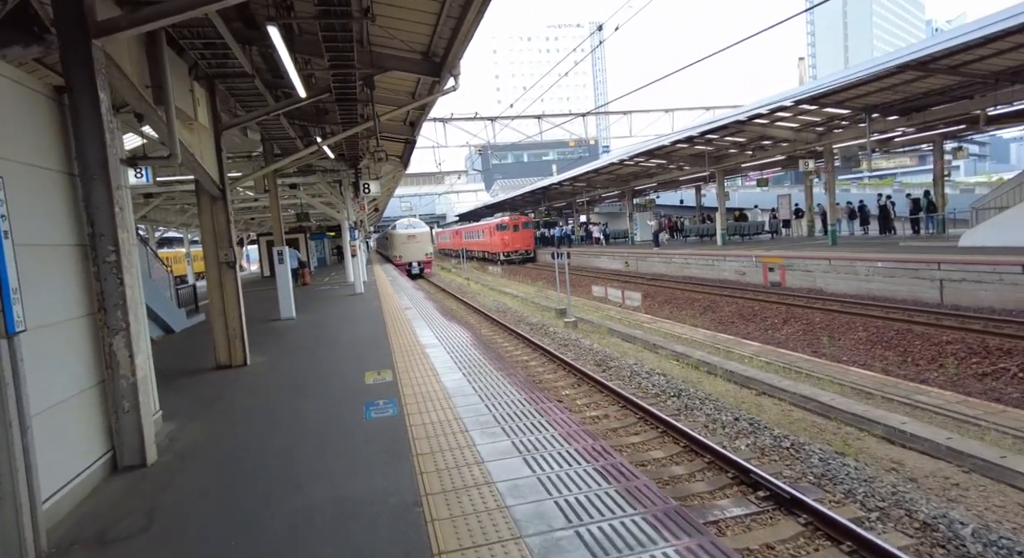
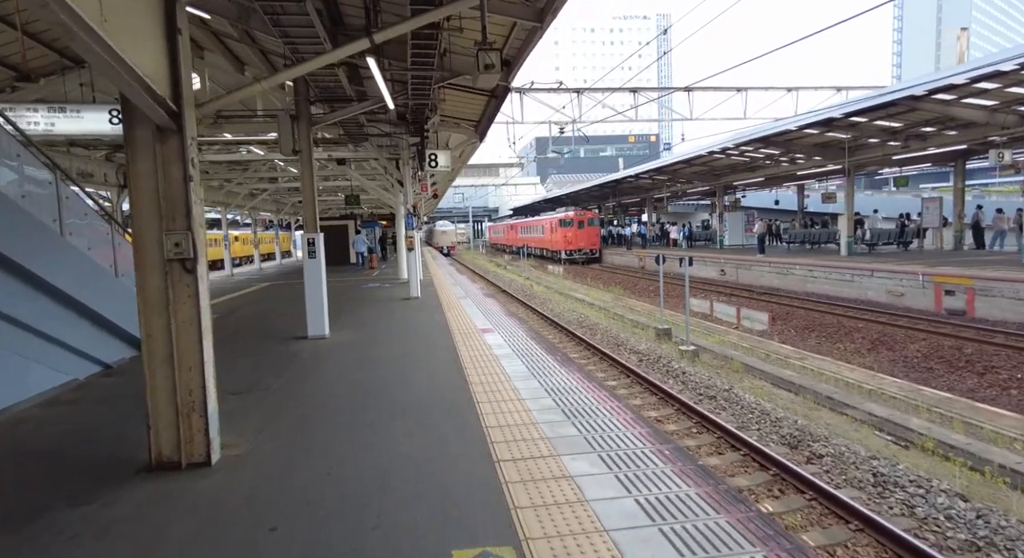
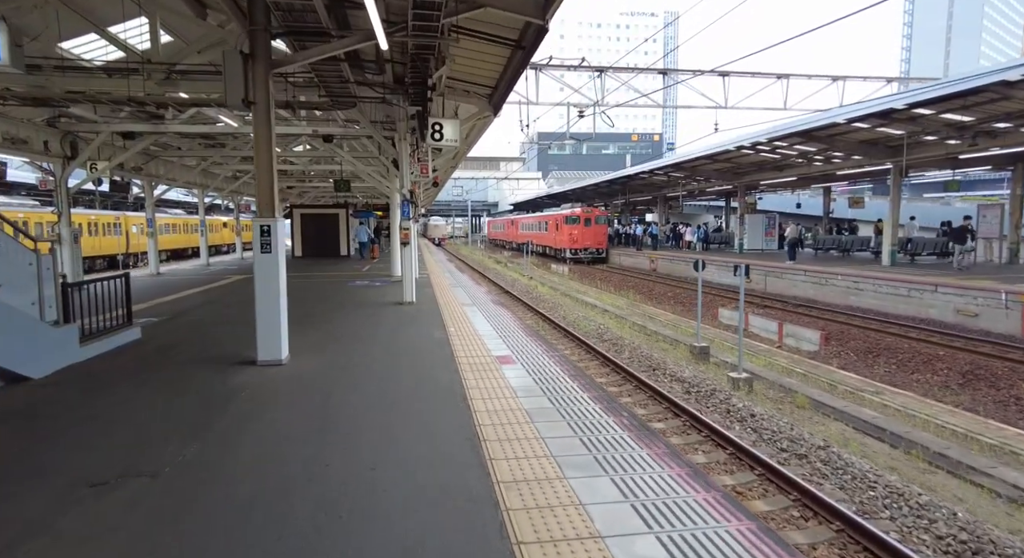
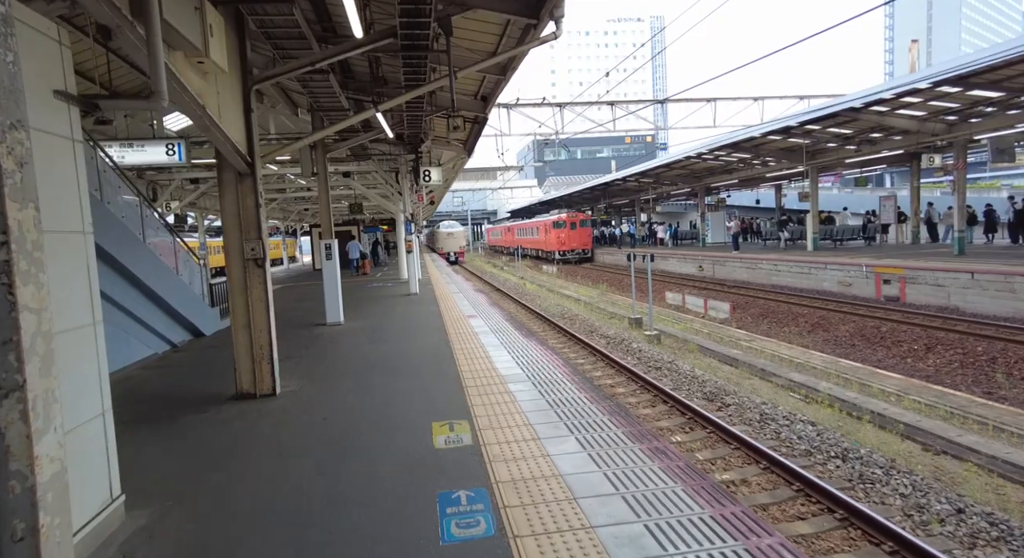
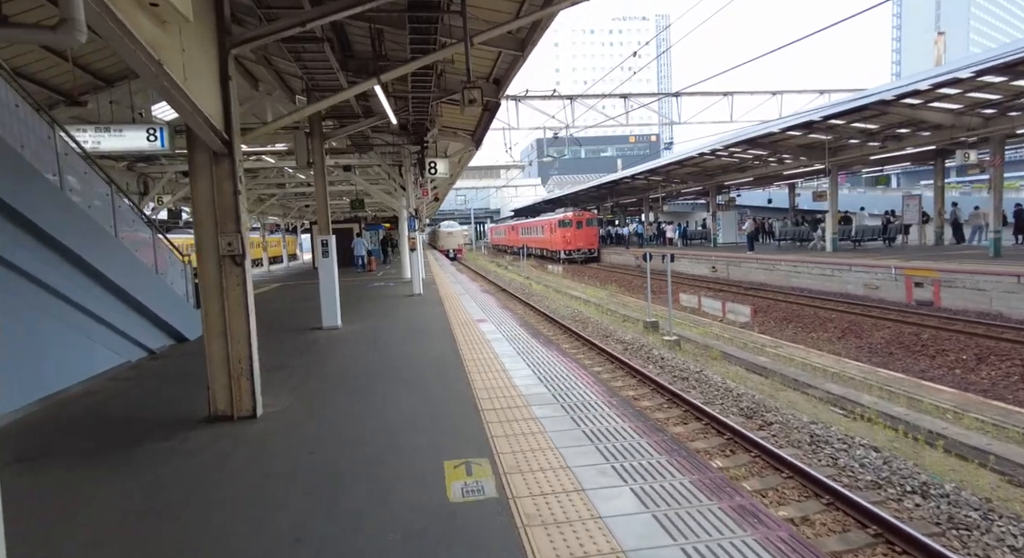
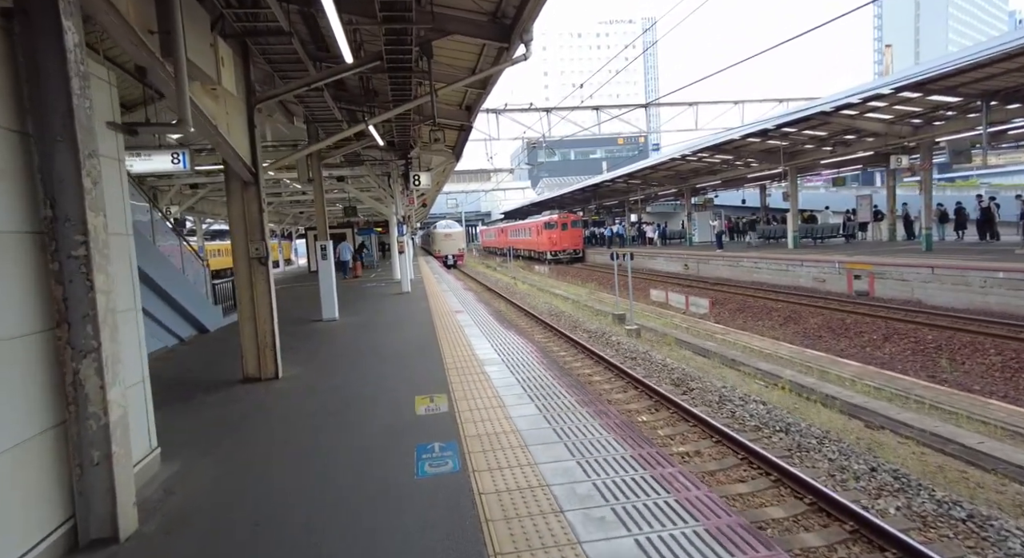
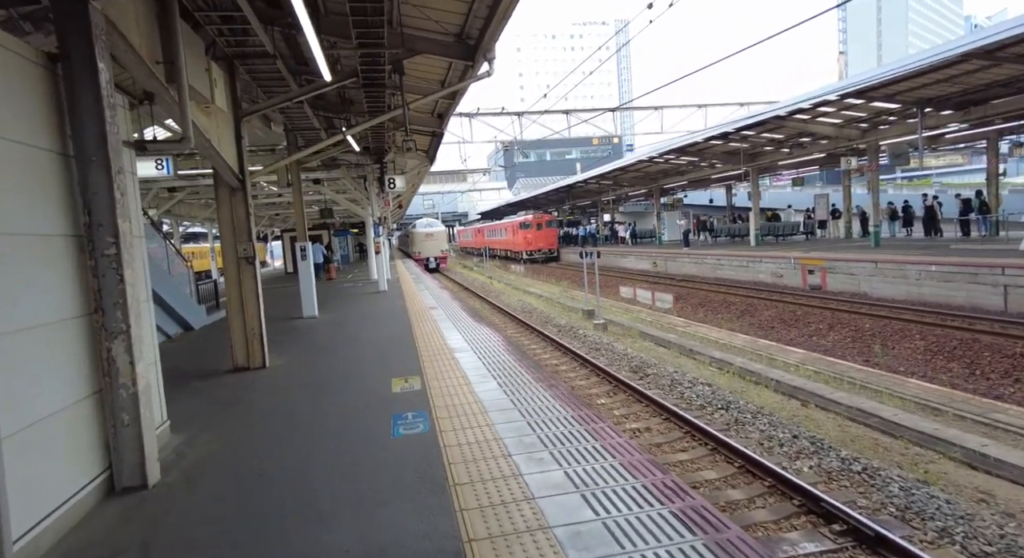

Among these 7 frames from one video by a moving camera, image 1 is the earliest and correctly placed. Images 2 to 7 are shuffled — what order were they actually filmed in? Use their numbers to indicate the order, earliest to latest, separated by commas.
7, 6, 4, 5, 2, 3
